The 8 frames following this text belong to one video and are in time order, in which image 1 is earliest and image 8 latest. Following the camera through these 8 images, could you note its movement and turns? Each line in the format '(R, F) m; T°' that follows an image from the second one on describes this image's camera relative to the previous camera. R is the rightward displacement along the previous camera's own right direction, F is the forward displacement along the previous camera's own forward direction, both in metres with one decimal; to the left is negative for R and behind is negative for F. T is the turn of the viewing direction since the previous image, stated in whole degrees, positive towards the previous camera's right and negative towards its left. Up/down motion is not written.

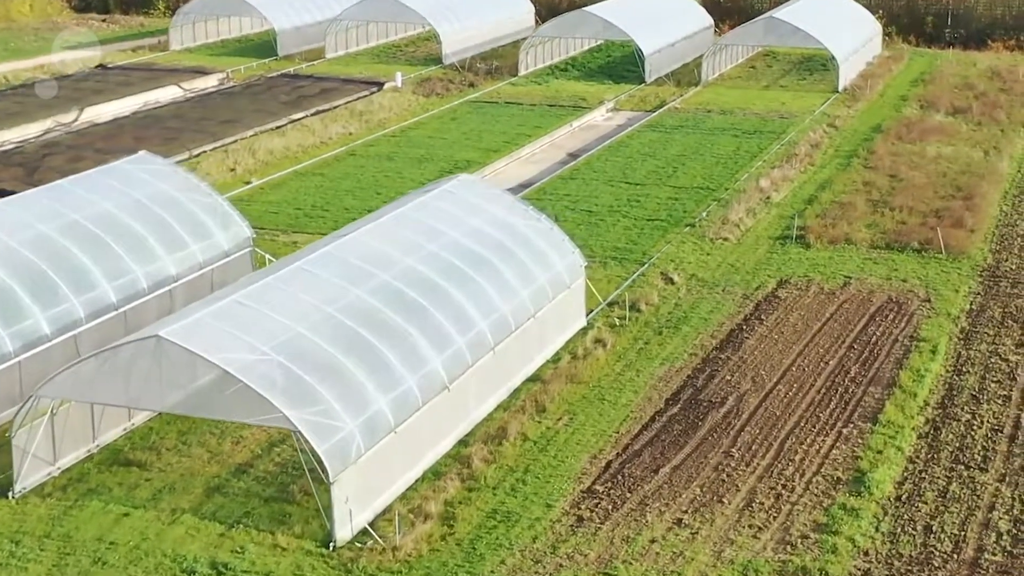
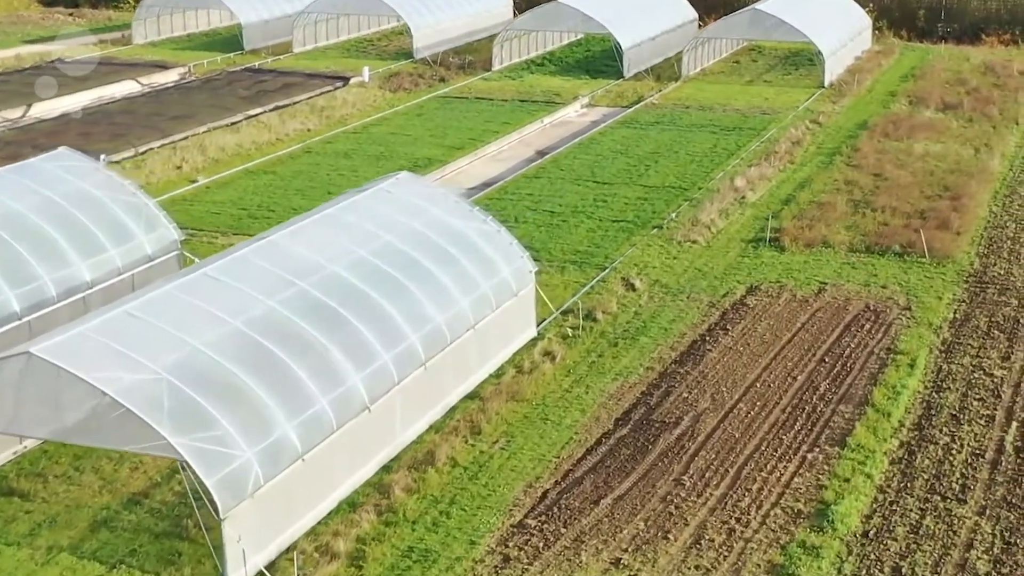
(+0.5, +1.2) m; 0°
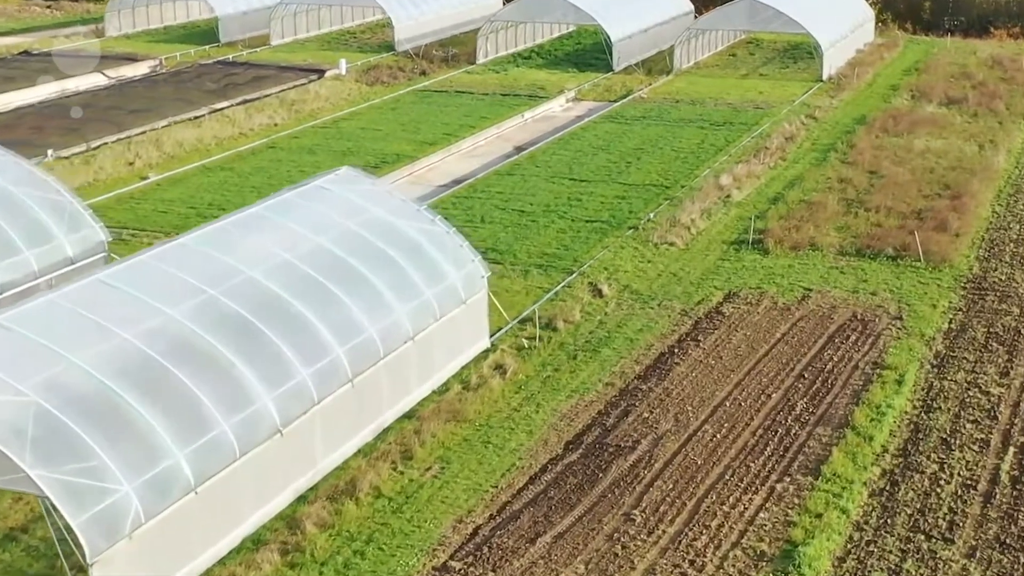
(+0.5, +1.2) m; 0°
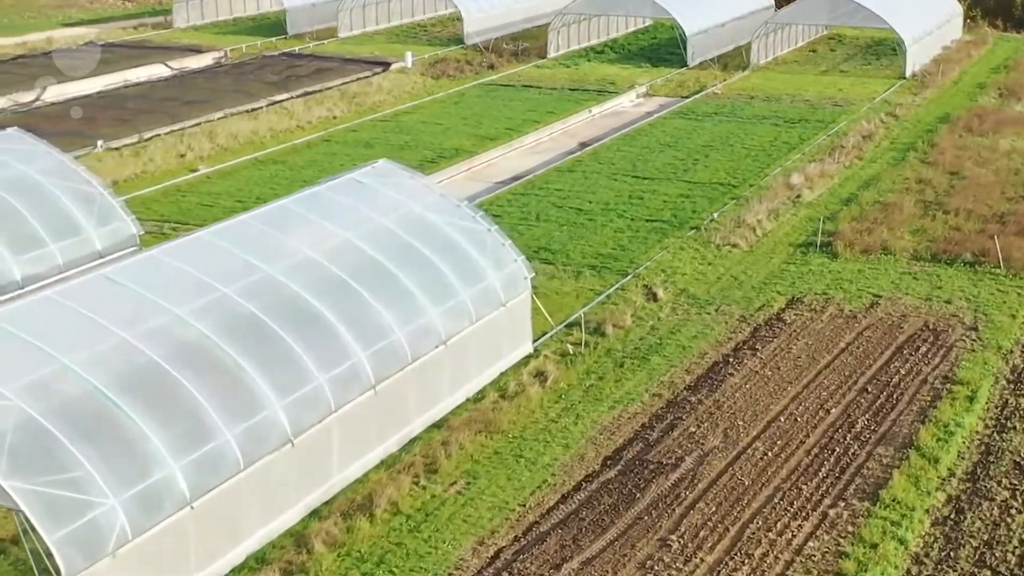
(+0.3, +0.7) m; -3°
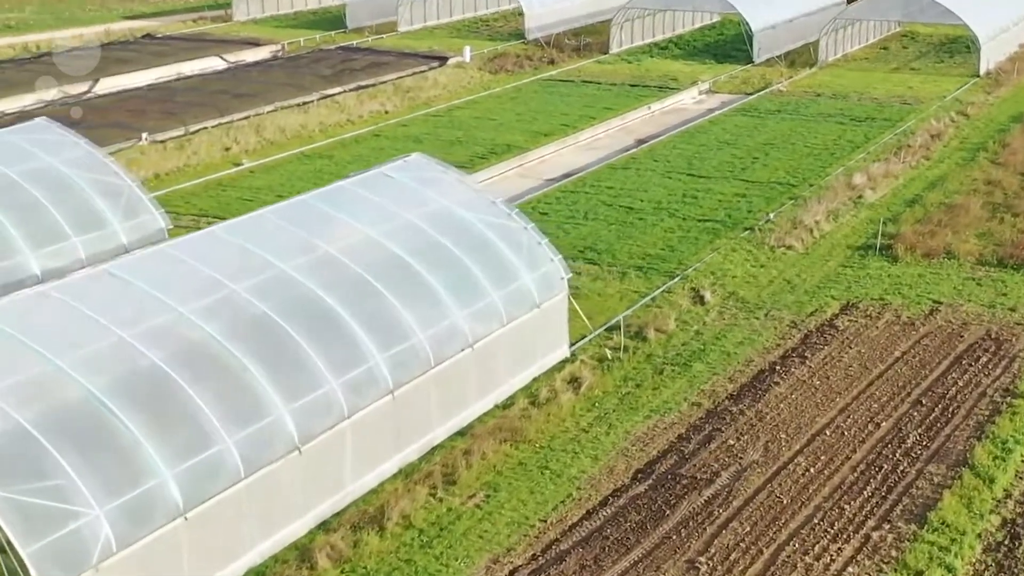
(+0.3, +0.6) m; -3°
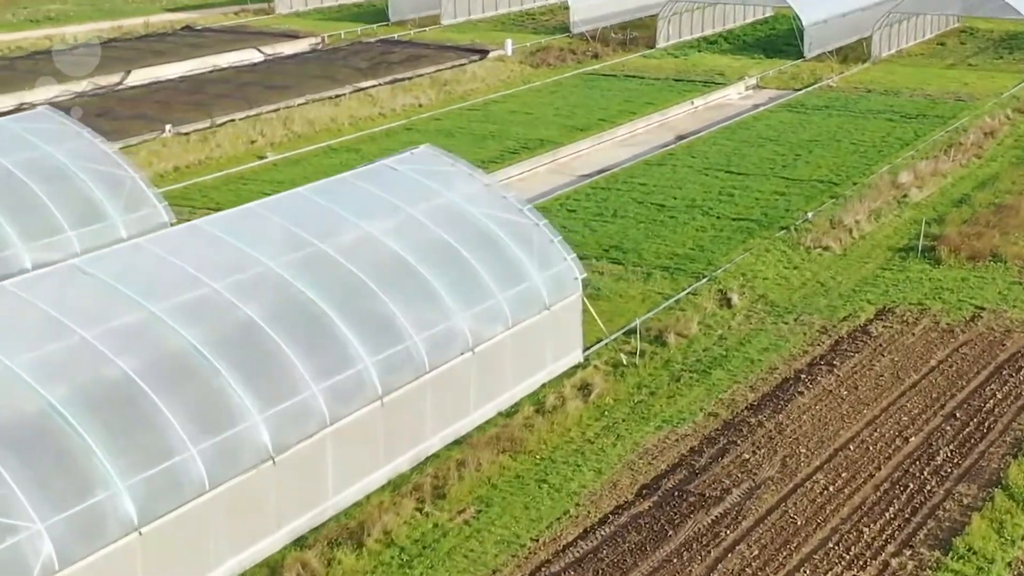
(+0.3, +0.6) m; -2°
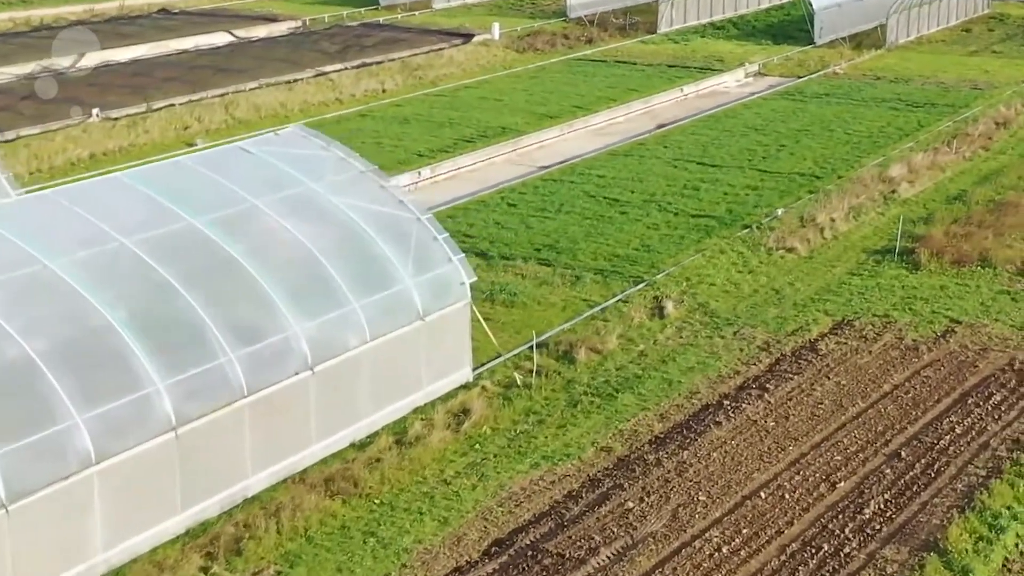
(+1.0, +1.6) m; -2°
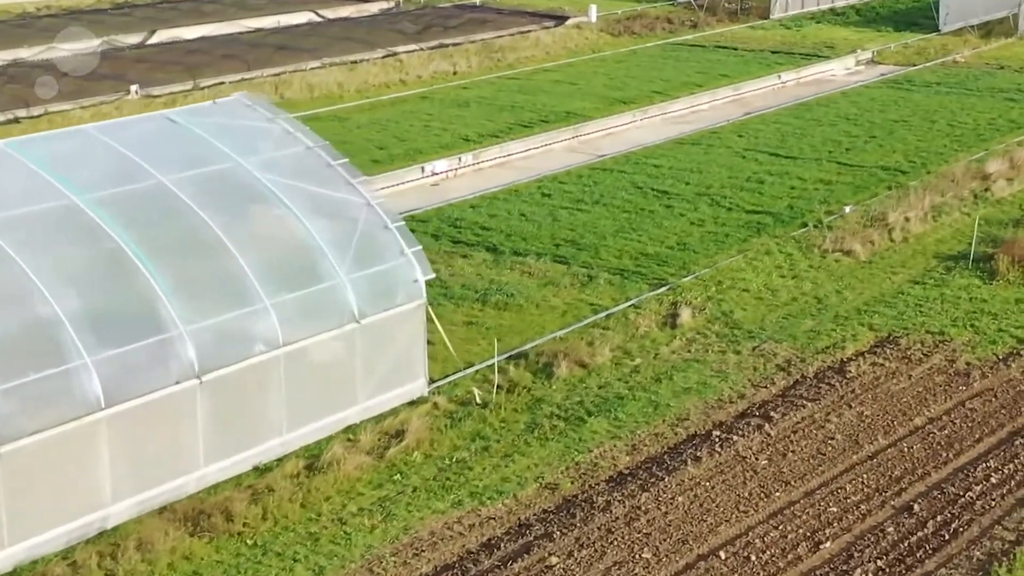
(+0.9, +1.4) m; -6°
